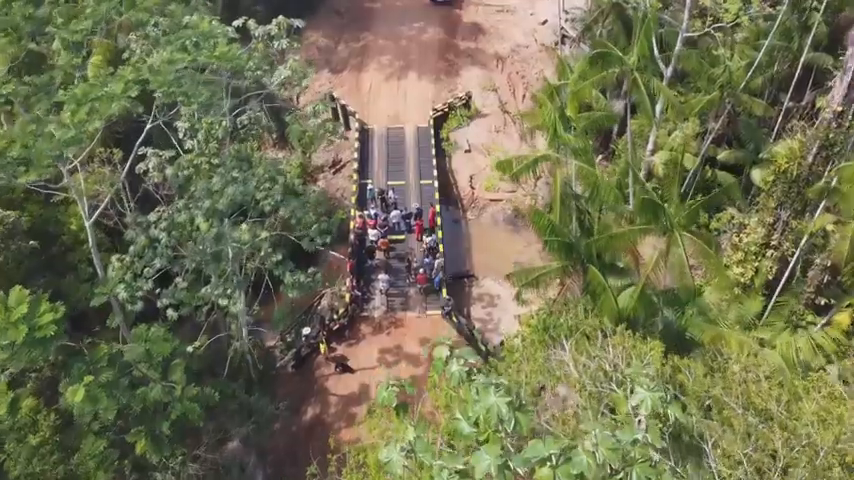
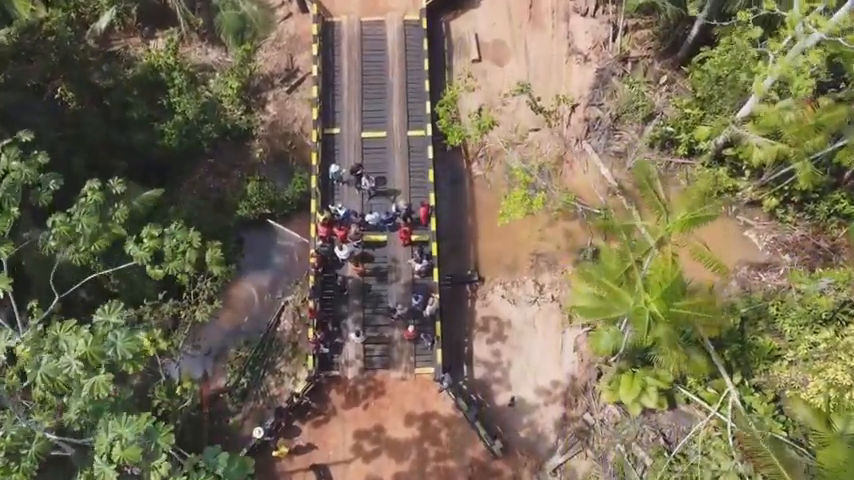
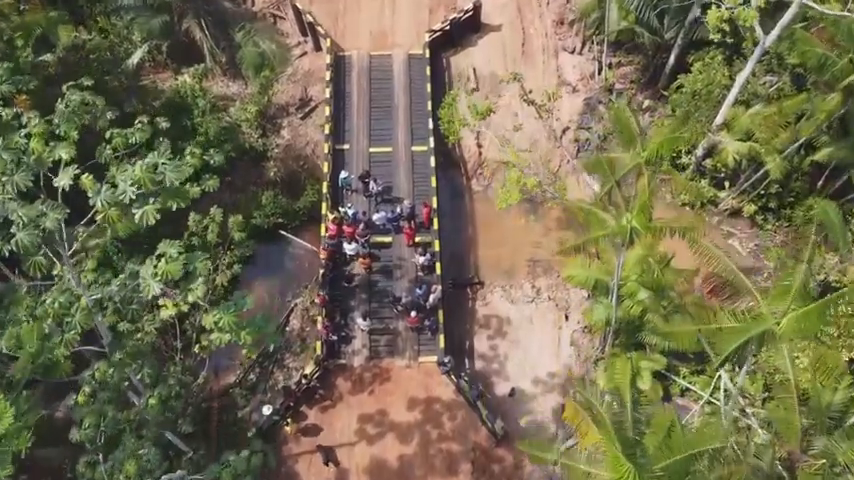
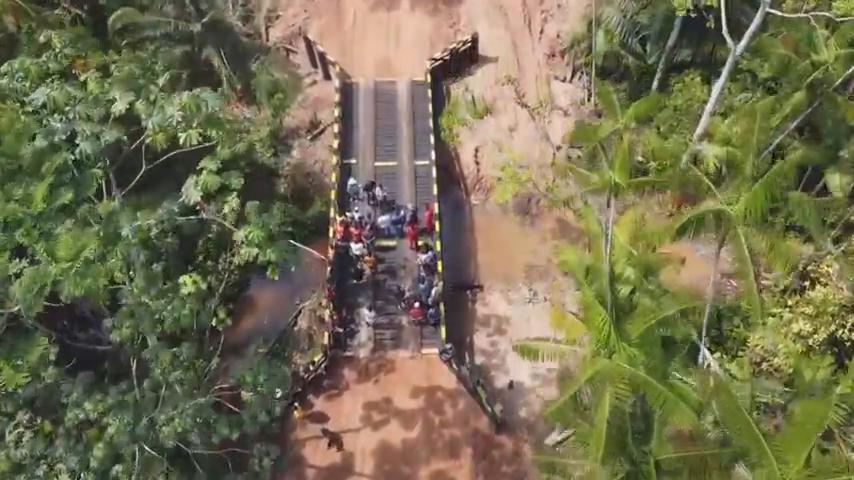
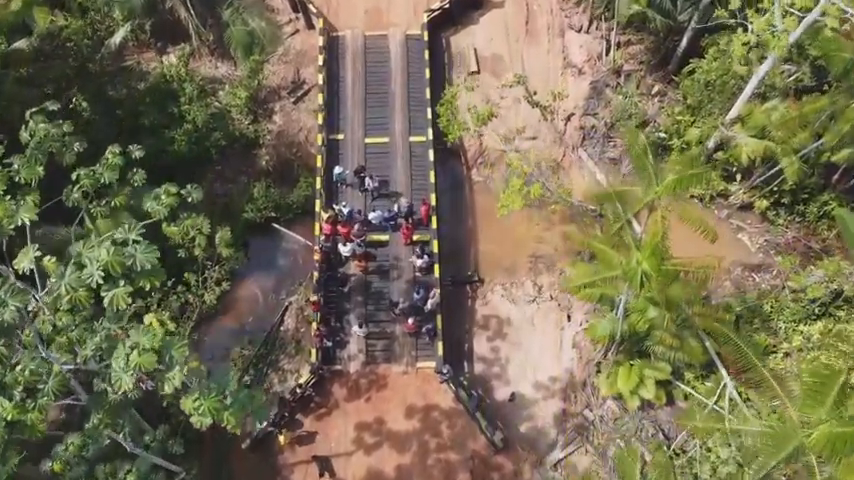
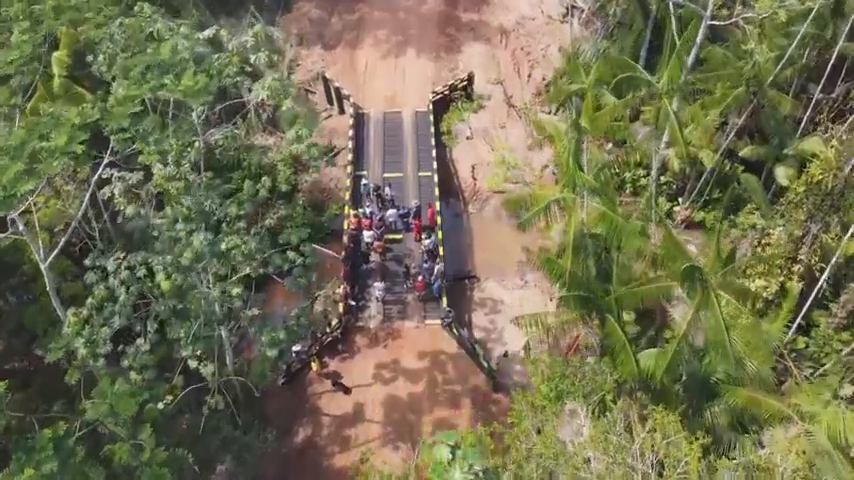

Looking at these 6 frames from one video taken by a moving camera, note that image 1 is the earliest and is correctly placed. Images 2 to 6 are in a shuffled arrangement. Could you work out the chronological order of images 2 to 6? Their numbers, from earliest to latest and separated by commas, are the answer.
6, 4, 3, 5, 2
